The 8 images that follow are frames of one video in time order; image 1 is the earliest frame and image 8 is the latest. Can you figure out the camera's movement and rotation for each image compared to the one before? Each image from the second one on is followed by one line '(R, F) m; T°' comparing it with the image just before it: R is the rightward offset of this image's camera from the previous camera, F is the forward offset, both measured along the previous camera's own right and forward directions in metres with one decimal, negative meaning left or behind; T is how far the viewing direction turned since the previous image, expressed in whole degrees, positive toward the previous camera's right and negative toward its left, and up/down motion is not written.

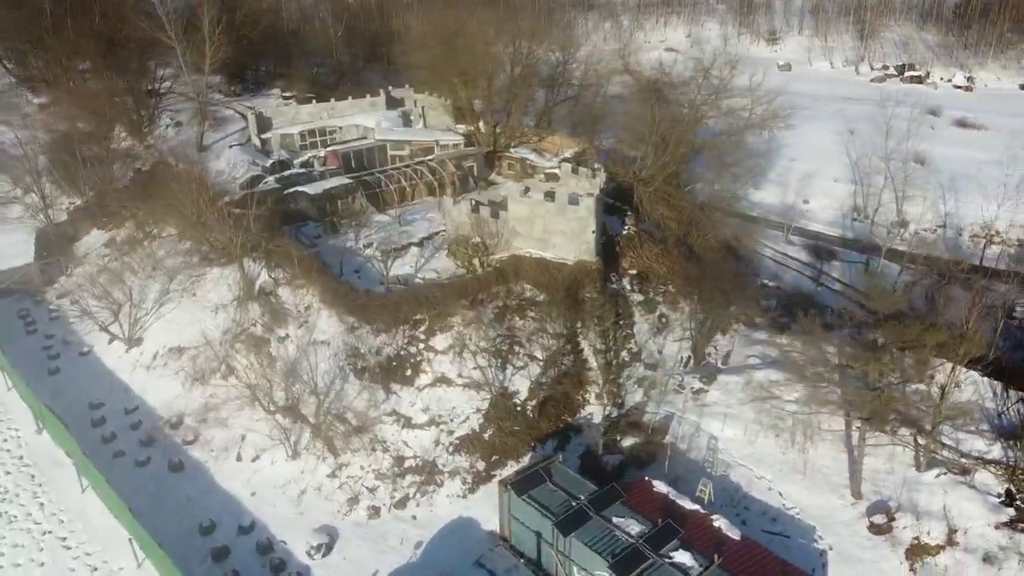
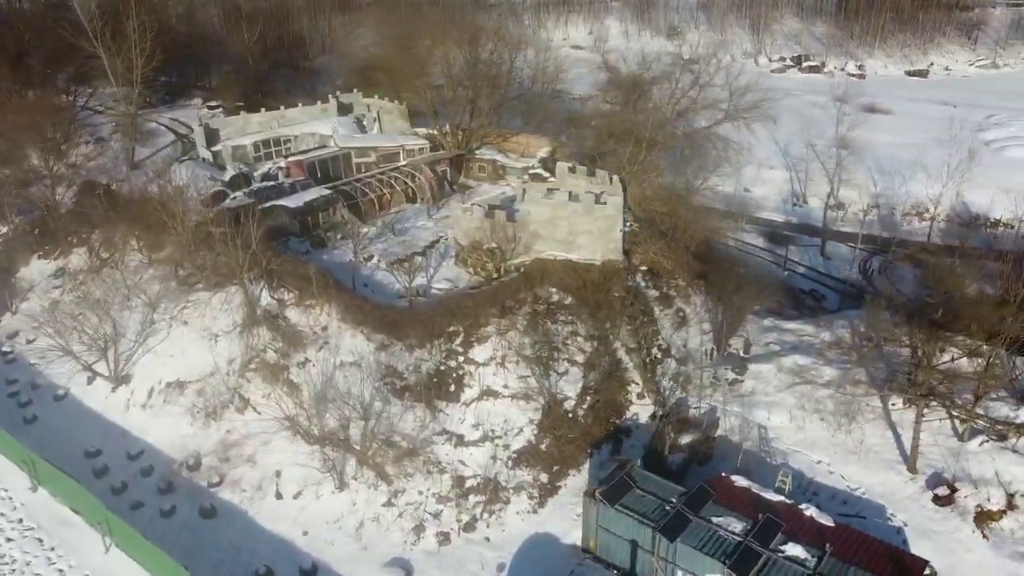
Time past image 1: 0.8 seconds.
(-3.9, +0.9) m; +8°
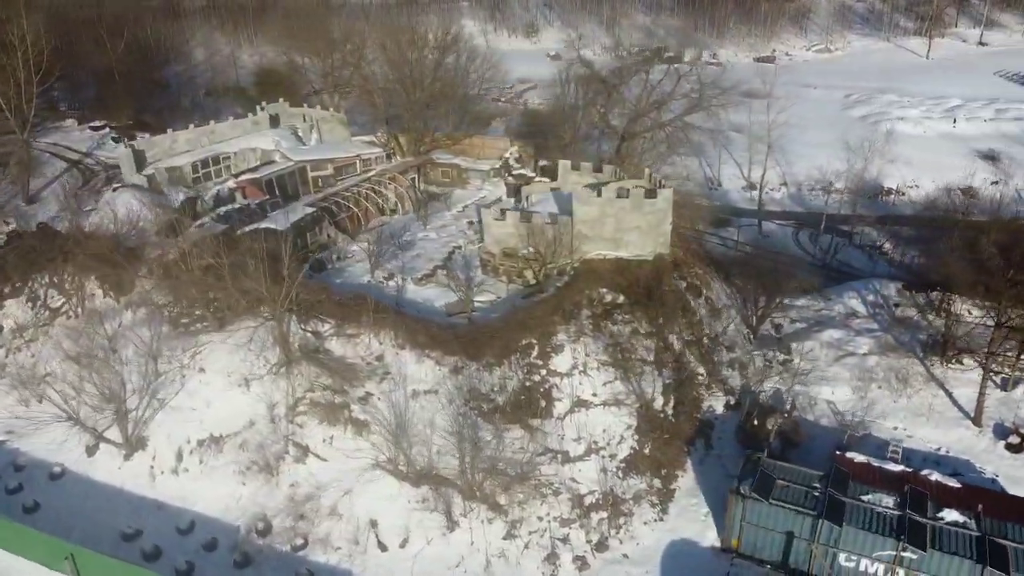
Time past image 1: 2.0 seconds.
(-5.9, +1.6) m; +12°
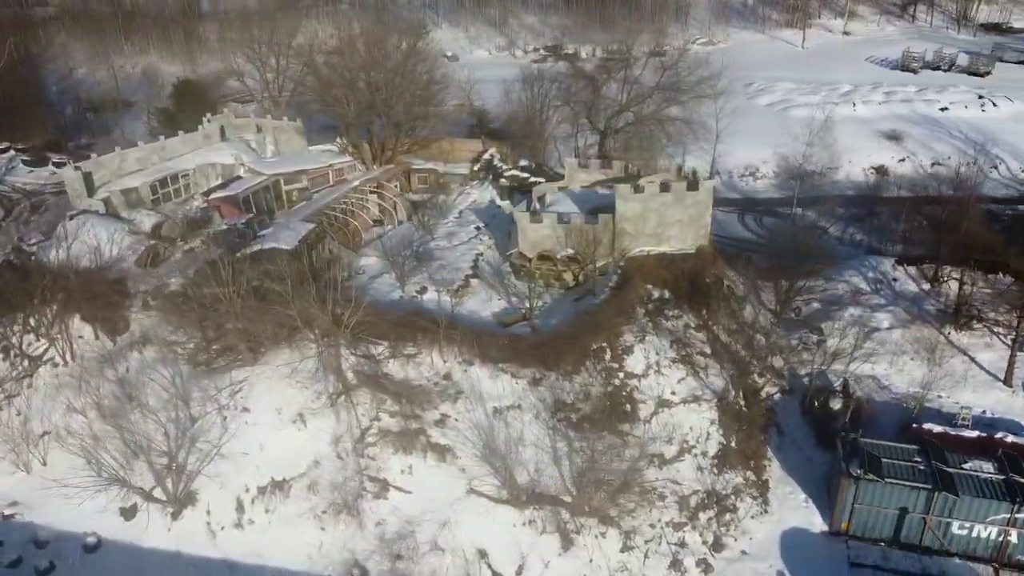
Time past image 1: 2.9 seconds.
(-4.7, +1.2) m; +9°
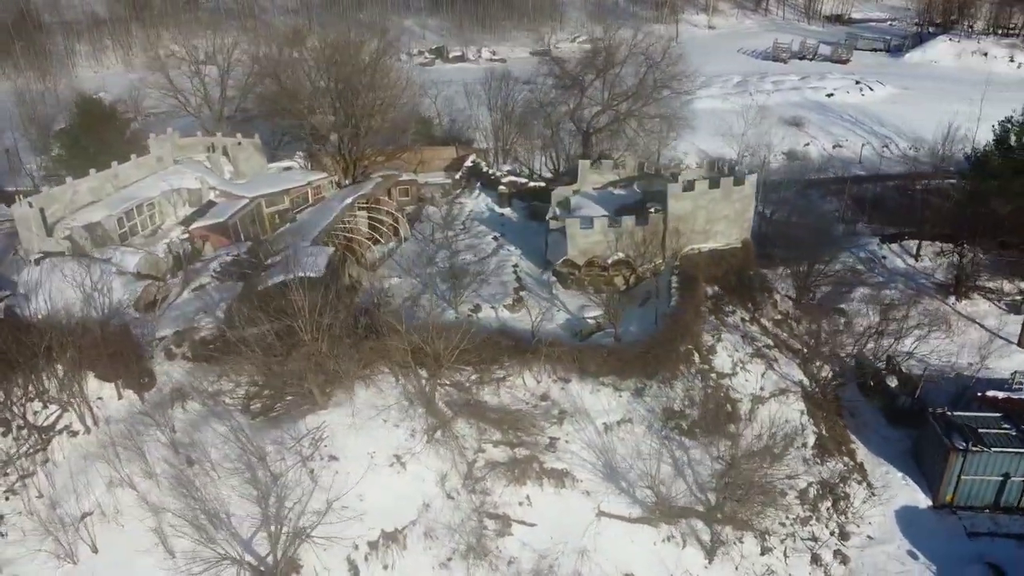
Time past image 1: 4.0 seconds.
(-5.2, +1.4) m; +10°
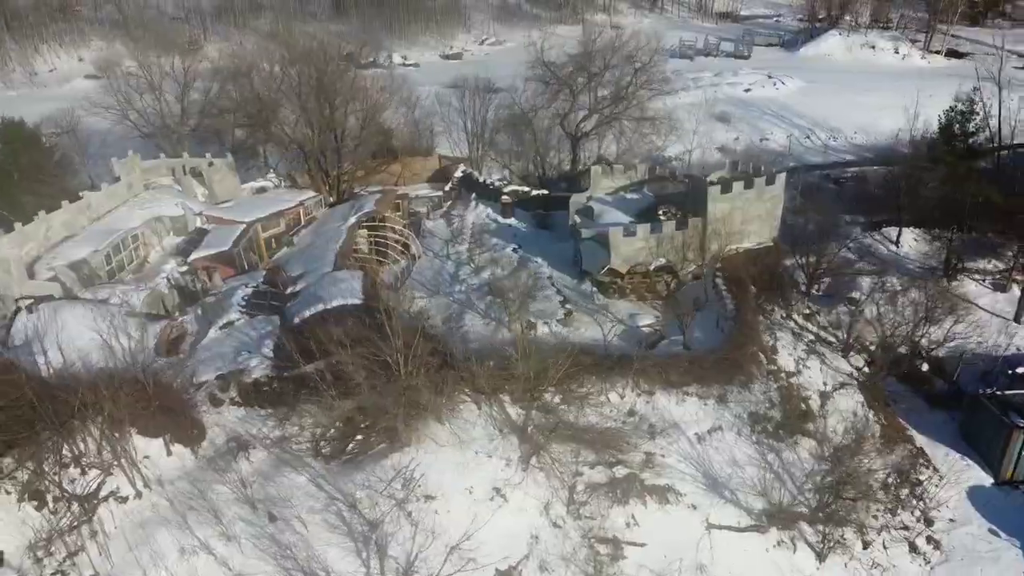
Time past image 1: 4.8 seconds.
(-4.0, +0.9) m; +8°
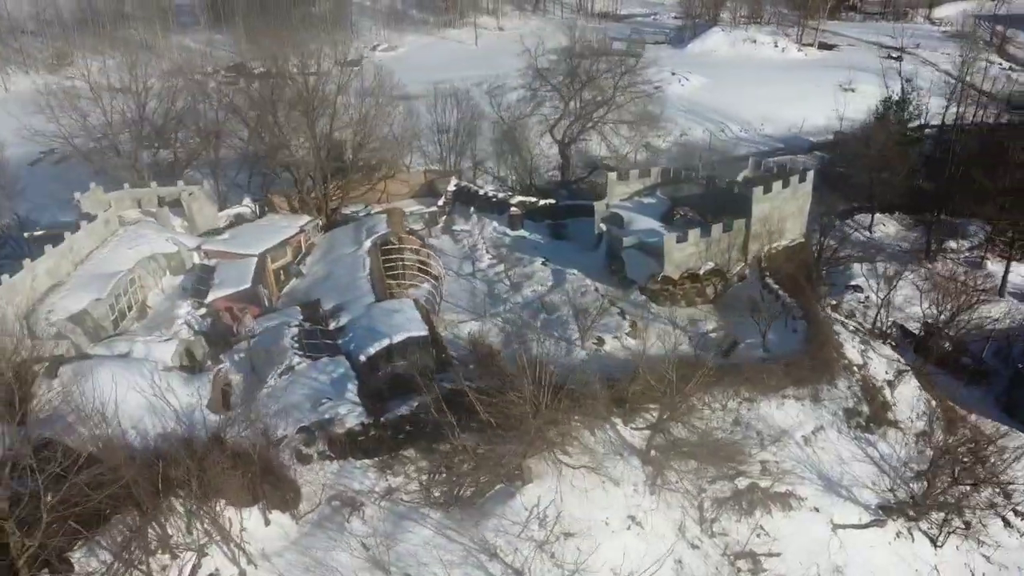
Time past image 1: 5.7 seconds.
(-4.7, +1.2) m; +9°
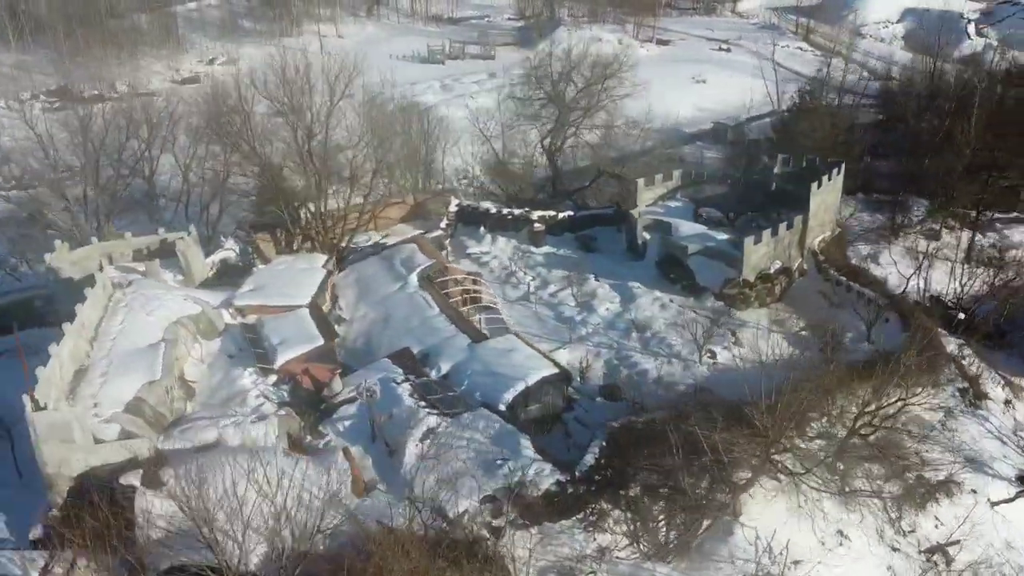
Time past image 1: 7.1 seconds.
(-6.5, +2.1) m; +13°
